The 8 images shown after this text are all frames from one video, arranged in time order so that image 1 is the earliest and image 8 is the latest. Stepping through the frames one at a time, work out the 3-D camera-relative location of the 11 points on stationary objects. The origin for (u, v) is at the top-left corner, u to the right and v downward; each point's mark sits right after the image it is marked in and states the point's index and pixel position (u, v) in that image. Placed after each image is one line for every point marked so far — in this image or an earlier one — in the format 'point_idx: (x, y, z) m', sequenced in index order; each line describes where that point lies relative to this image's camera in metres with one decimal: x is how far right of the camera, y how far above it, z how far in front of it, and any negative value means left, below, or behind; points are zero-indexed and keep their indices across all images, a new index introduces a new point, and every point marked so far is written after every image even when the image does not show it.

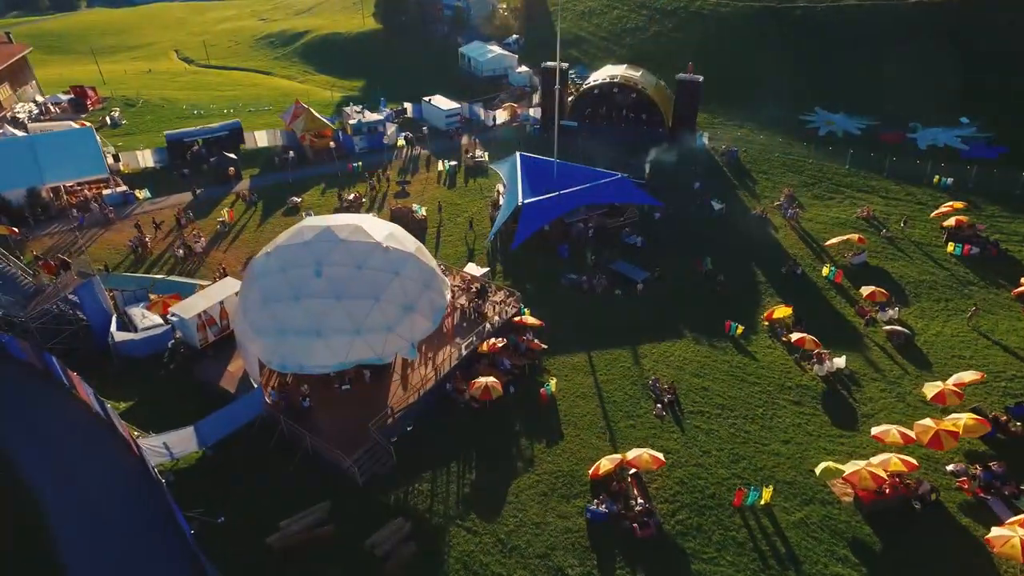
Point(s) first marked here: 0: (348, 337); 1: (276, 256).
0: (-5.1, -1.6, +18.5) m
1: (-7.7, +1.0, +19.7) m
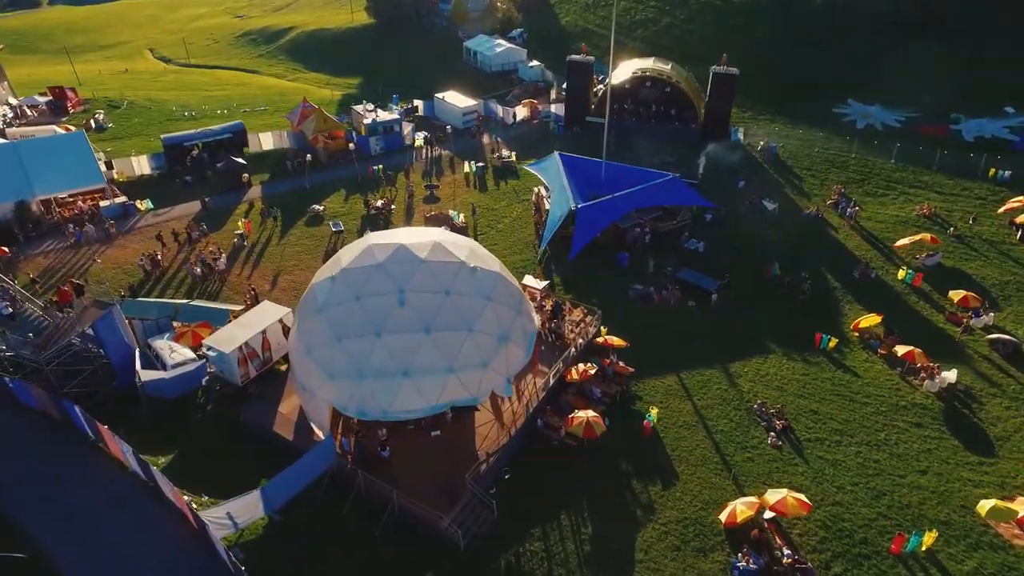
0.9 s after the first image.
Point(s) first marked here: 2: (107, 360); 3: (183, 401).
0: (-1.9, -2.4, +15.8) m
1: (-4.7, +0.2, +16.8) m
2: (-13.5, -2.4, +19.7) m
3: (-11.0, -3.8, +19.8) m
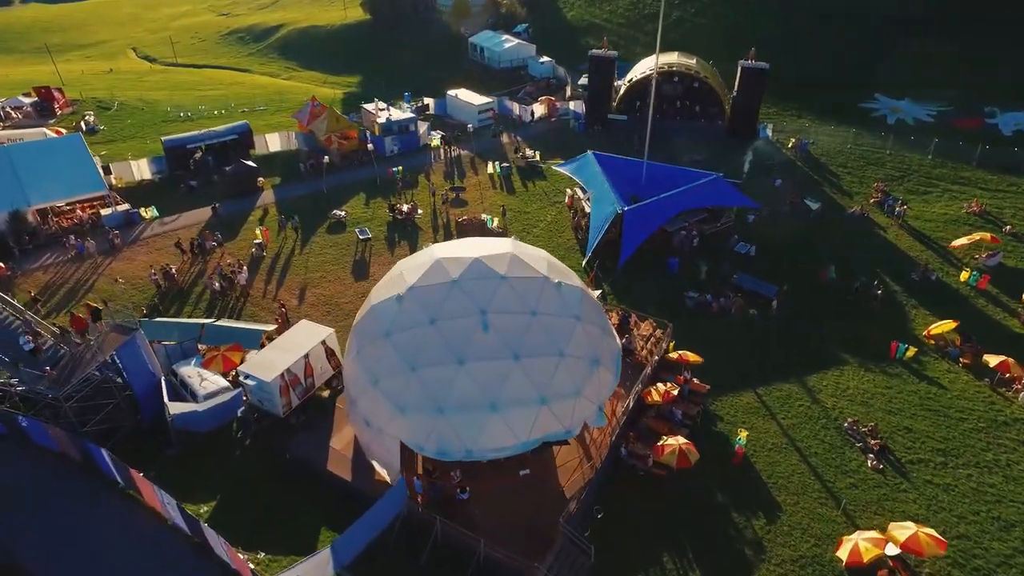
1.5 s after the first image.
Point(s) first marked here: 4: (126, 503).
0: (+0.5, -2.9, +13.9) m
1: (-2.4, -0.3, +14.8) m
2: (-11.2, -3.1, +17.4) m
3: (-8.7, -4.4, +17.6) m
4: (-10.0, -5.5, +15.3) m
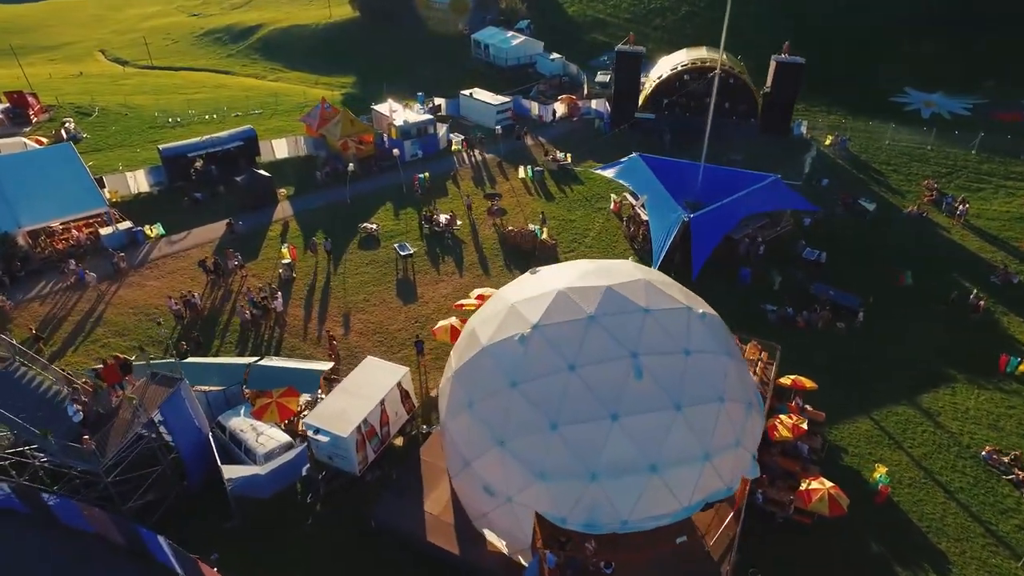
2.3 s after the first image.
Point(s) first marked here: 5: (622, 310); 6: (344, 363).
0: (+3.6, -3.5, +11.5) m
1: (+0.6, -1.1, +12.3) m
2: (-8.2, -4.1, +14.6) m
3: (-5.7, -5.3, +14.9) m
4: (-6.8, -6.5, +12.5) m
5: (+2.3, -0.4, +12.6) m
6: (-5.5, -2.6, +19.6) m
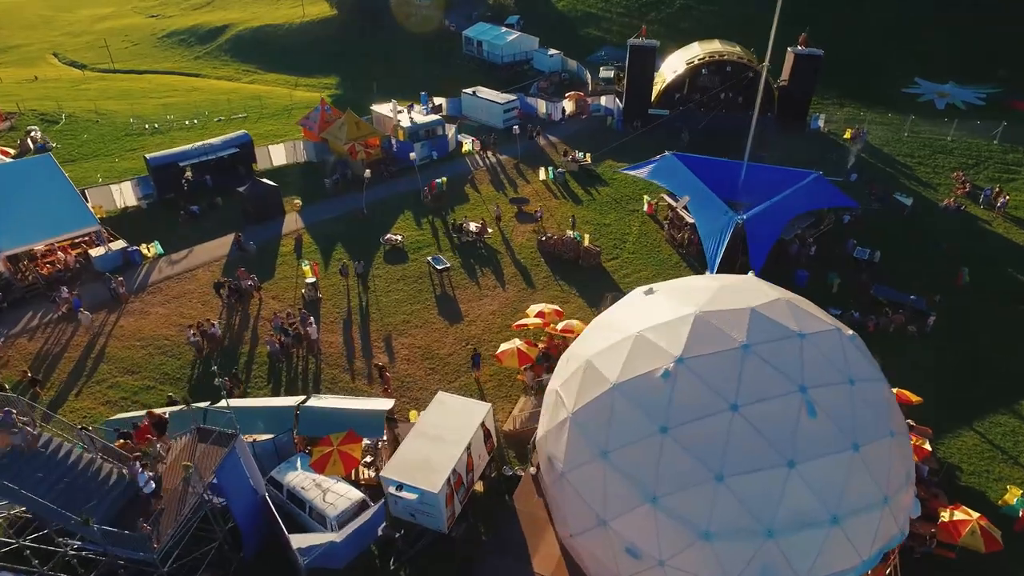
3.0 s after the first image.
0: (+6.2, -3.9, +9.8) m
1: (+3.1, -1.5, +10.5) m
2: (-5.7, -4.9, +12.2) m
3: (-3.2, -6.0, +12.7) m
4: (-4.1, -7.2, +10.2) m
5: (+4.8, -0.8, +10.9) m
6: (-3.3, -3.2, +17.4) m
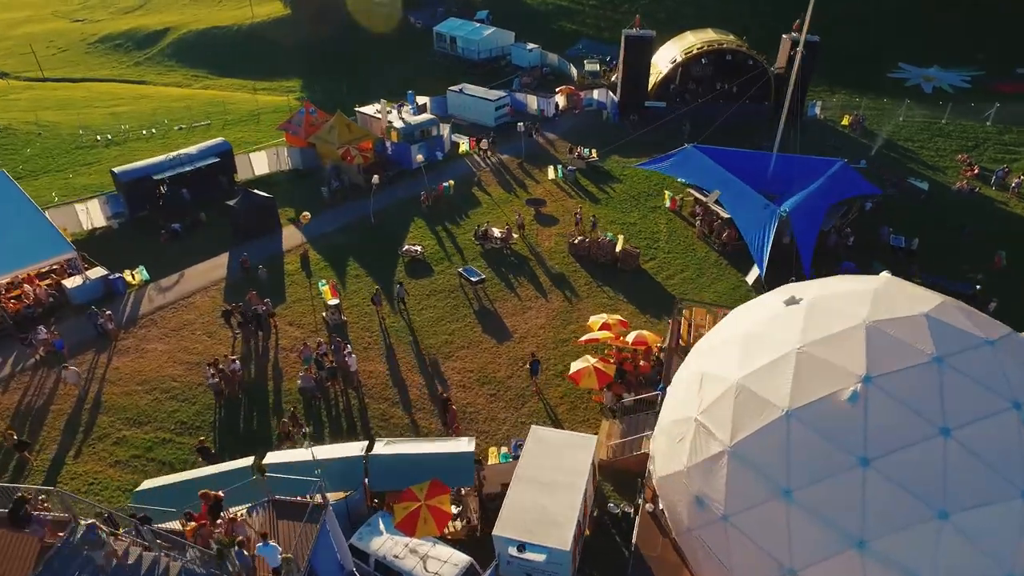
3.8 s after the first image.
0: (+8.9, -3.8, +8.6) m
1: (+5.7, -1.7, +9.0) m
2: (-3.1, -5.5, +10.0) m
3: (-0.6, -6.5, +10.6) m
4: (-1.2, -7.8, +8.1) m
5: (+7.3, -0.8, +9.5) m
6: (-1.2, -3.7, +15.3) m
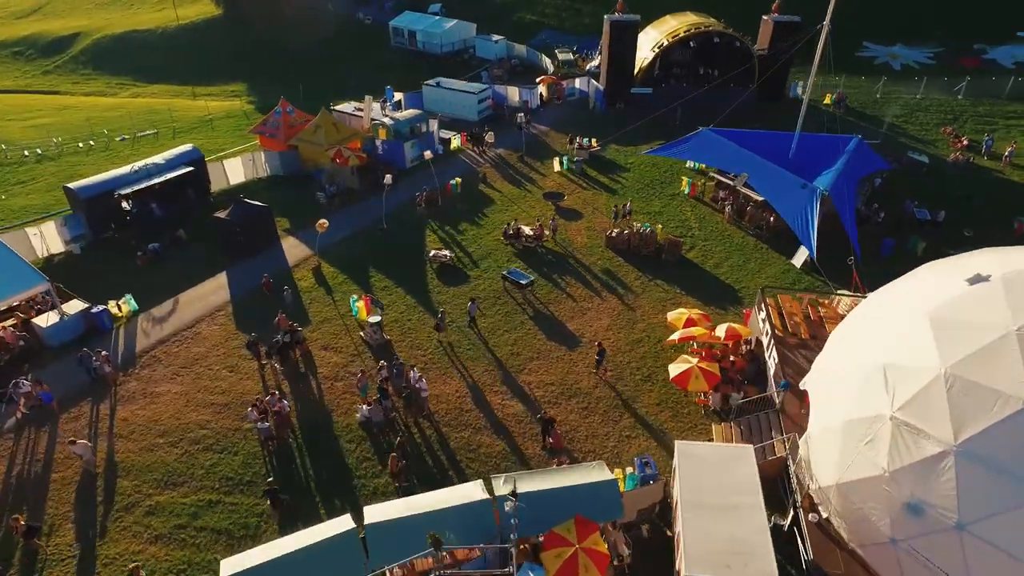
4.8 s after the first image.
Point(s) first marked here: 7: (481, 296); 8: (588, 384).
0: (+12.1, -3.1, +7.9) m
1: (+8.7, -1.2, +7.9) m
2: (+0.1, -5.6, +7.9) m
3: (+2.6, -6.5, +8.9) m
4: (+2.4, -7.8, +6.3) m
5: (+10.1, -0.3, +8.6) m
6: (+1.3, -3.8, +13.4) m
7: (-0.9, -0.3, +18.7) m
8: (+2.0, -2.5, +15.4) m
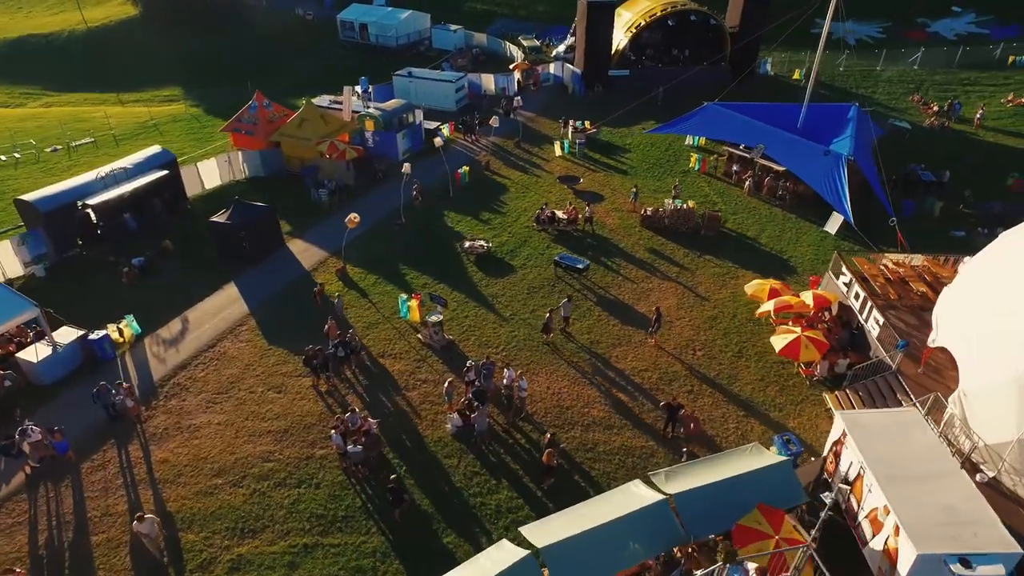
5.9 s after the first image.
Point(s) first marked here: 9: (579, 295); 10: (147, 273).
0: (+15.1, -1.6, +8.0) m
1: (+11.6, 0.0, +7.6) m
2: (+3.5, -5.1, +6.7) m
3: (+5.9, -5.8, +7.9) m
4: (+6.0, -7.0, +5.4) m
5: (+12.9, +1.0, +8.5) m
6: (+3.8, -3.2, +12.3) m
7: (+0.7, +0.1, +17.2) m
8: (+4.2, -1.9, +14.3) m
9: (+1.9, -0.2, +16.9) m
10: (-11.1, +0.4, +18.2) m
